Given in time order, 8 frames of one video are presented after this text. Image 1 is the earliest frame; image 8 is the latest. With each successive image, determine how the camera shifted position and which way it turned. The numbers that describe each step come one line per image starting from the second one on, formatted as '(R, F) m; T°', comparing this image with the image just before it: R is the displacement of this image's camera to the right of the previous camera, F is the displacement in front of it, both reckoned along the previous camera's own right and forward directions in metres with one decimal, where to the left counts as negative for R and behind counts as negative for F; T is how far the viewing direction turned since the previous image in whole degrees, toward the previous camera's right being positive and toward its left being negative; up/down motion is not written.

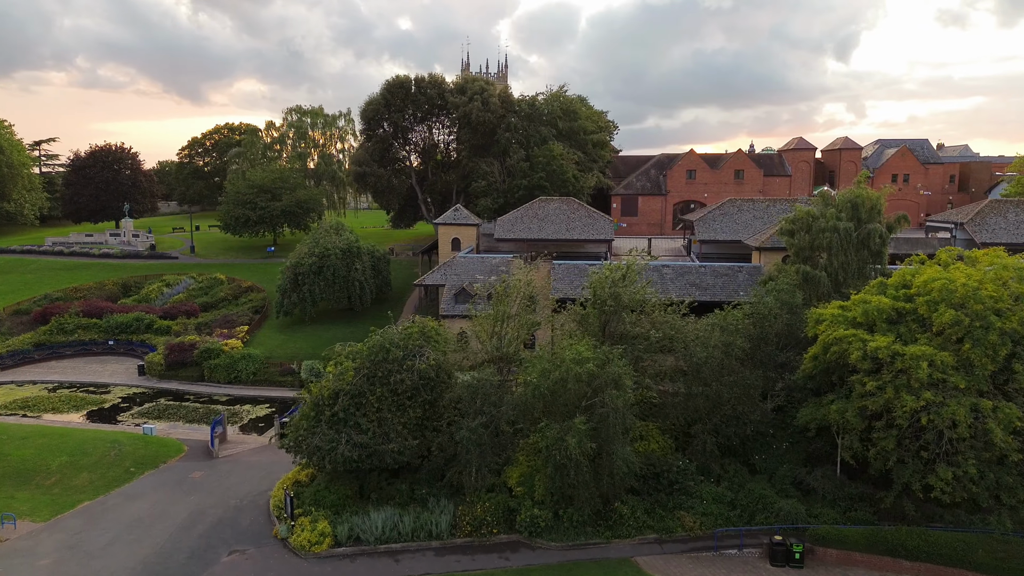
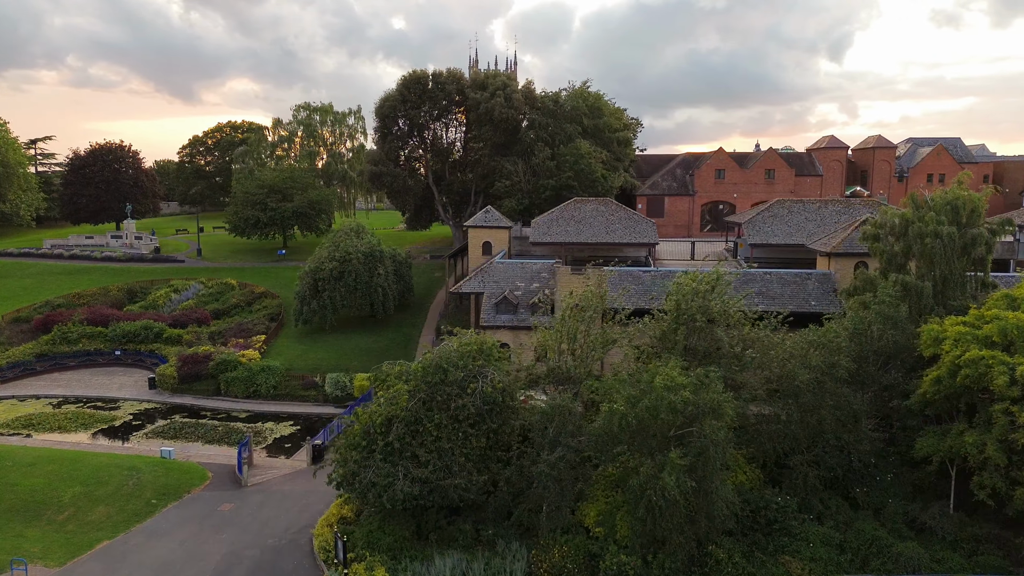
(-2.3, +2.7) m; 0°
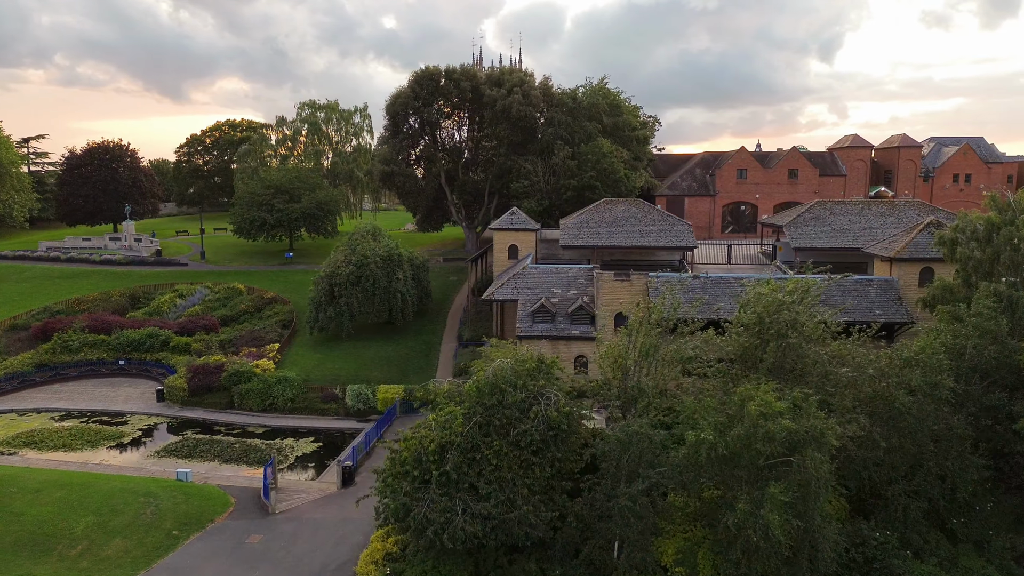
(-1.9, +2.1) m; +1°
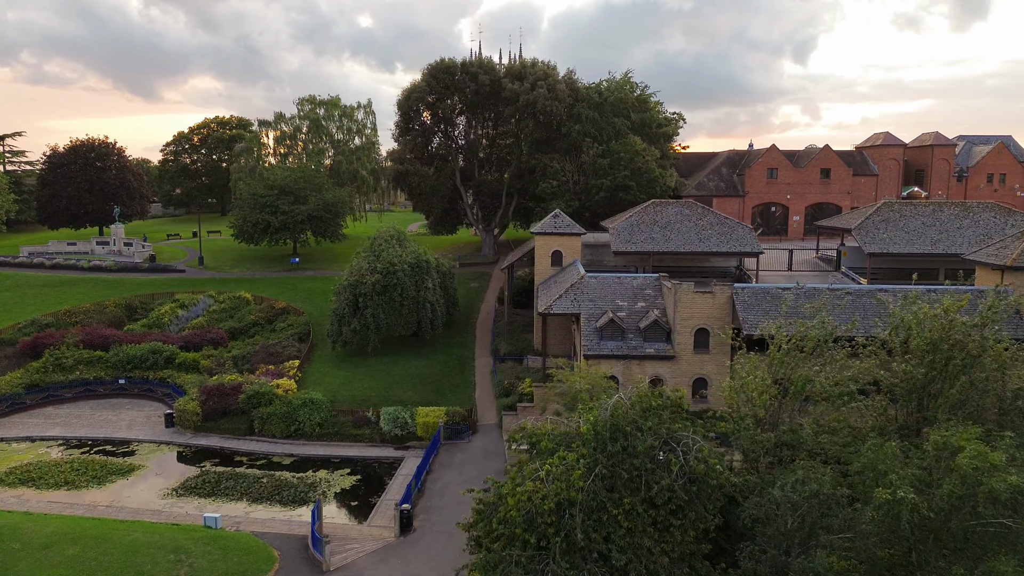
(-3.2, +3.5) m; +2°
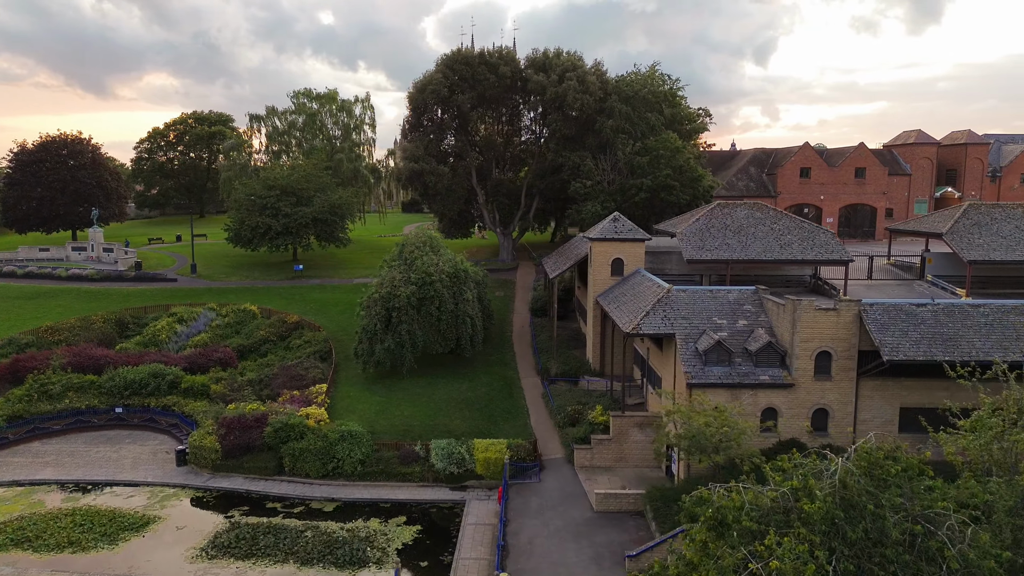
(-3.9, +4.1) m; +3°
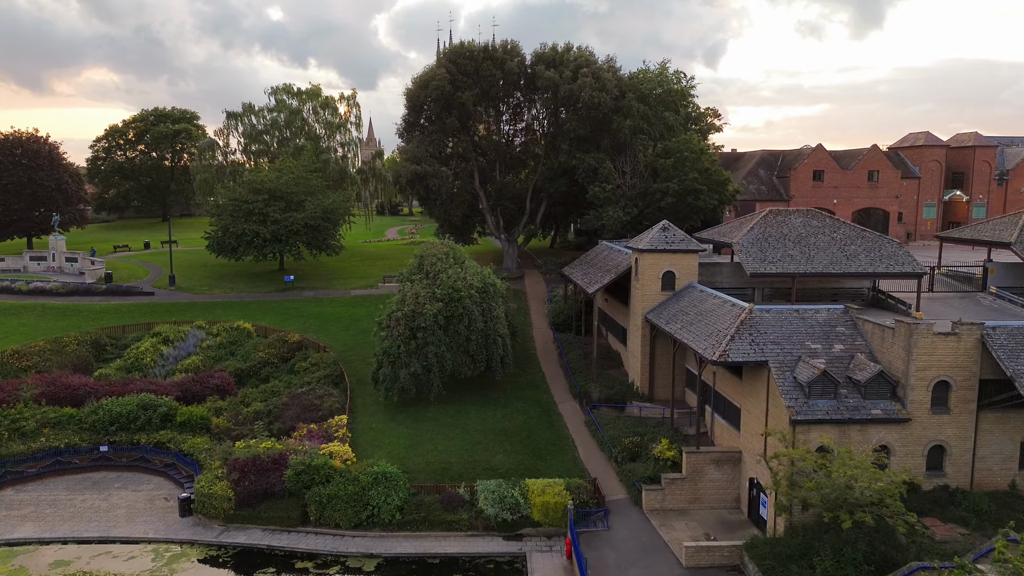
(-3.3, +3.4) m; +3°
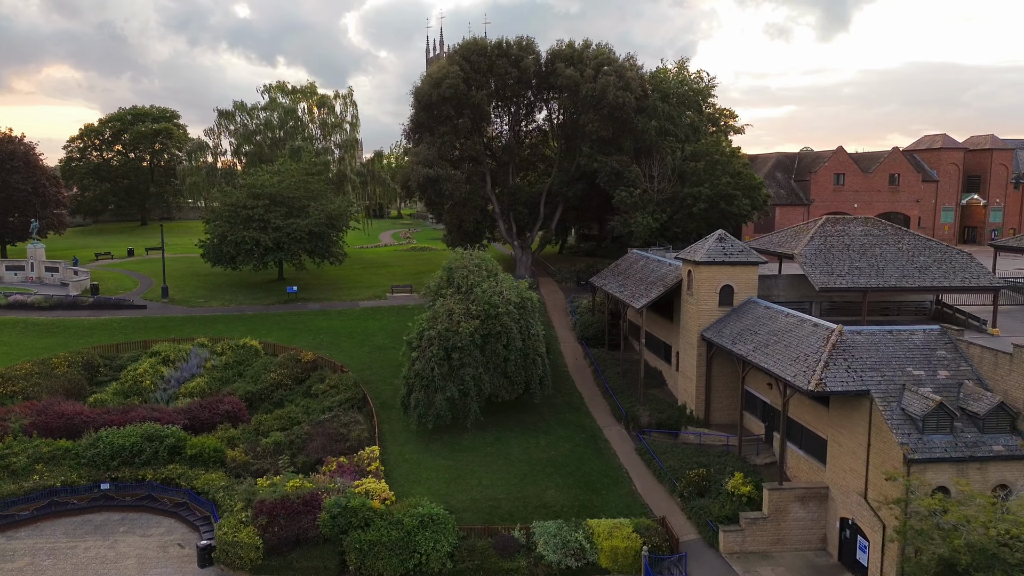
(-2.6, +2.6) m; +2°
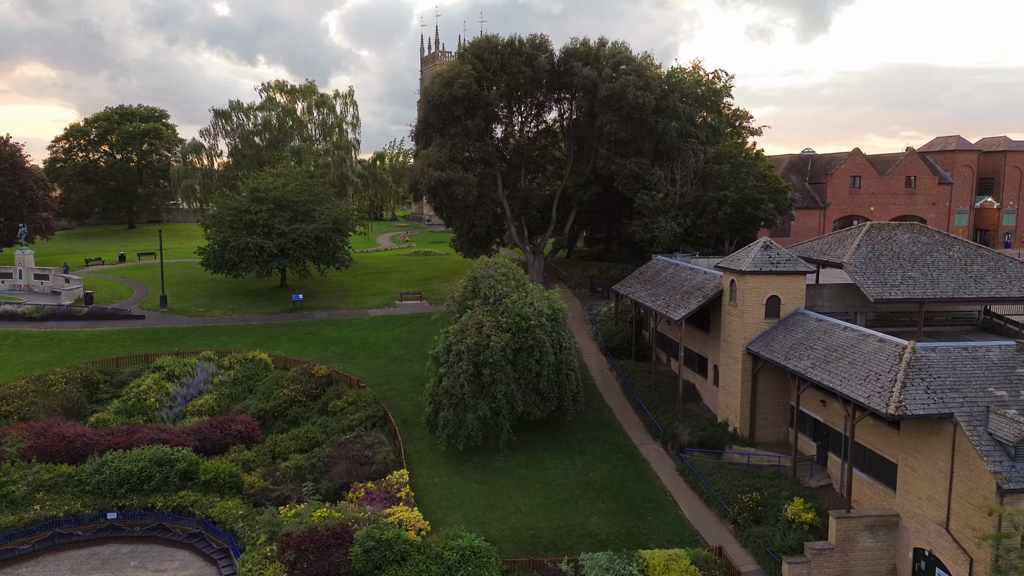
(-1.8, +1.6) m; +1°
